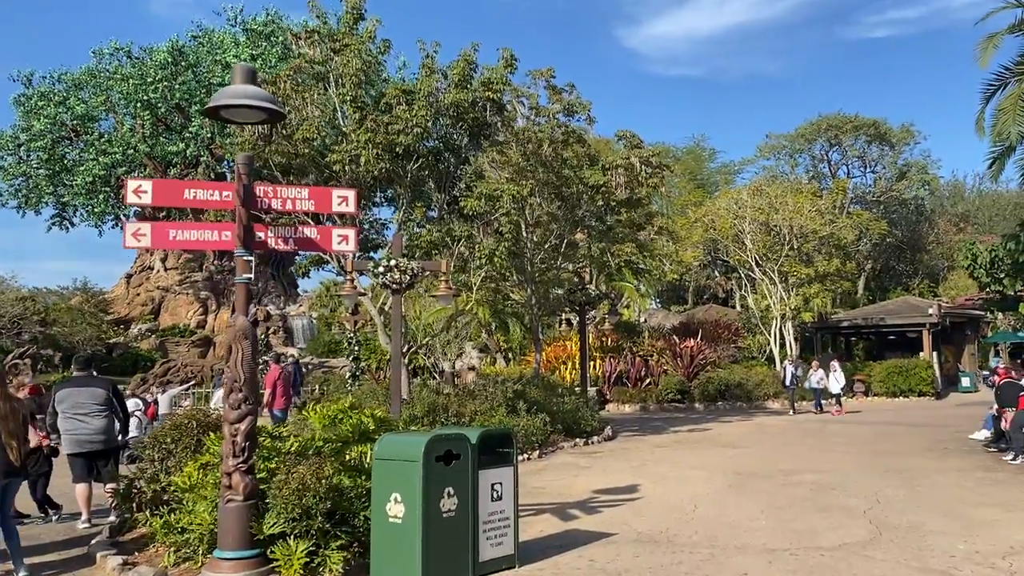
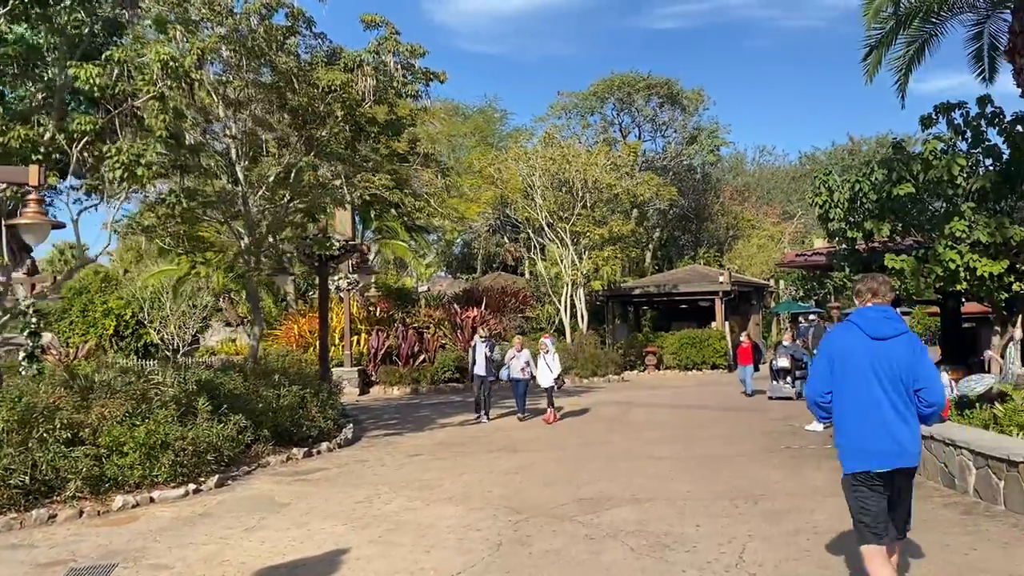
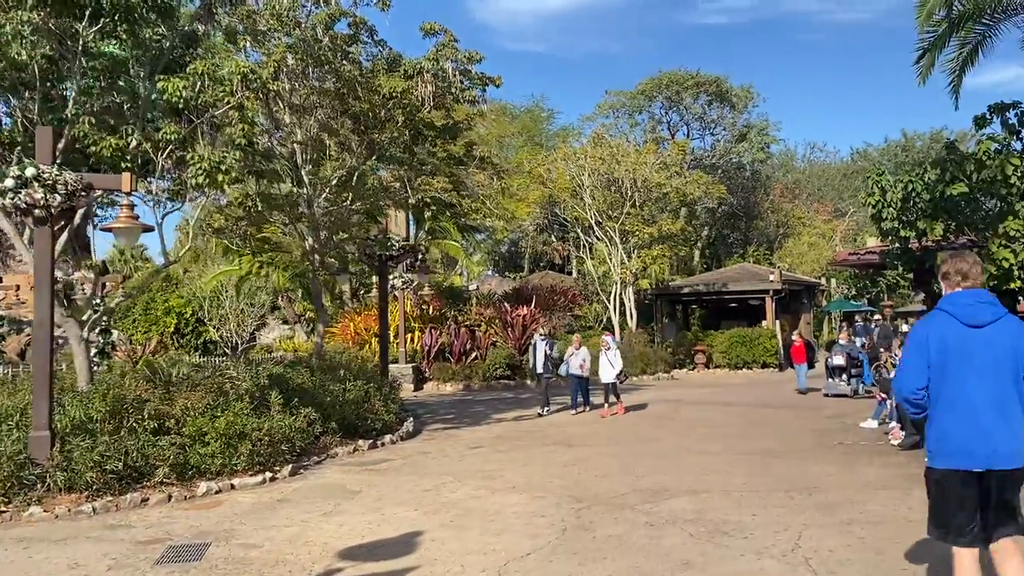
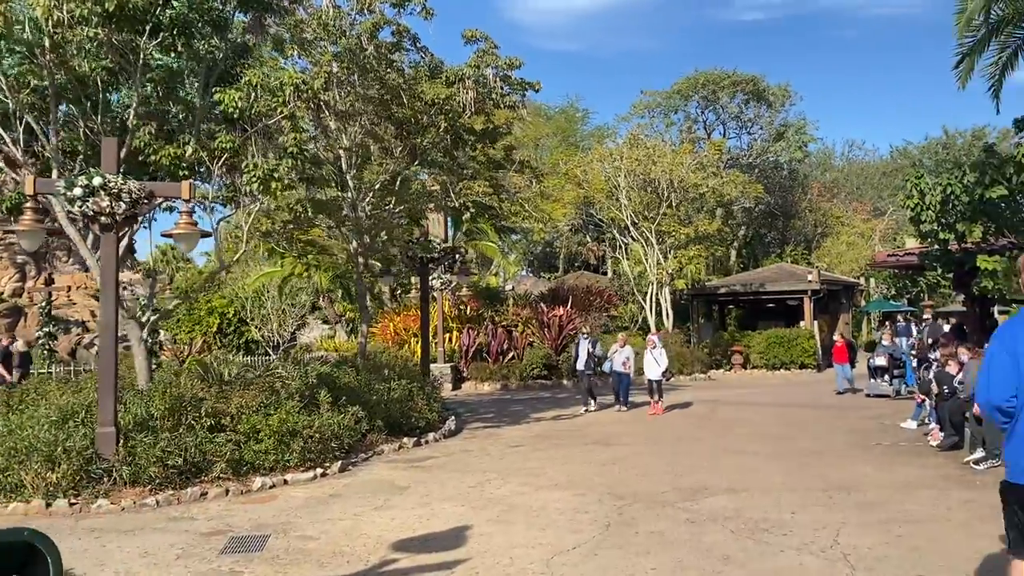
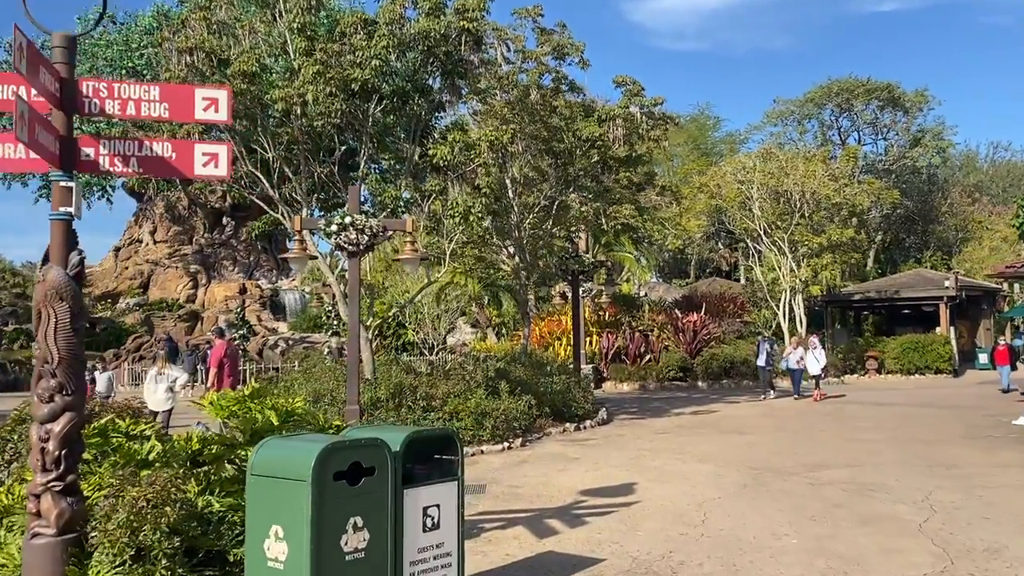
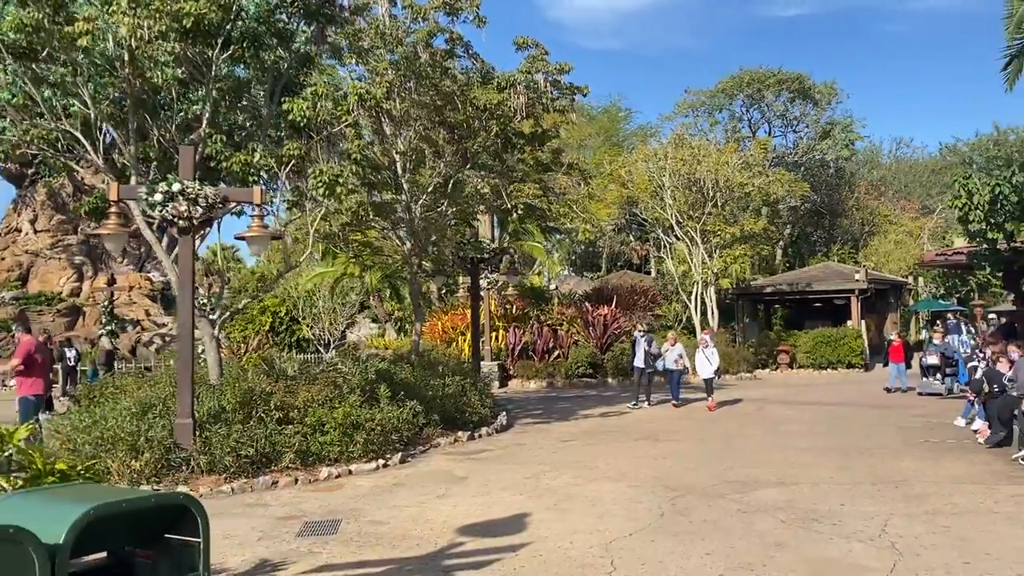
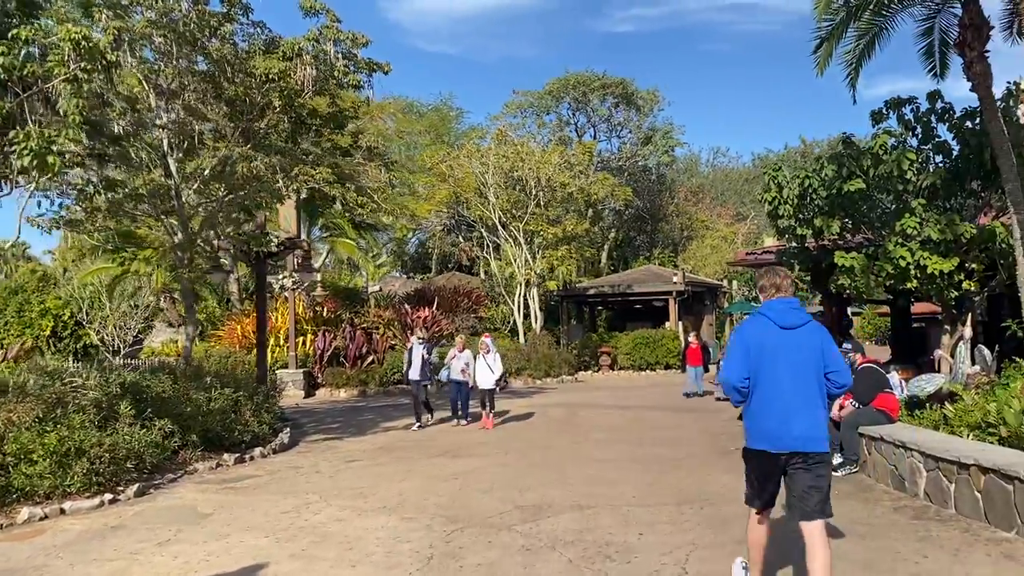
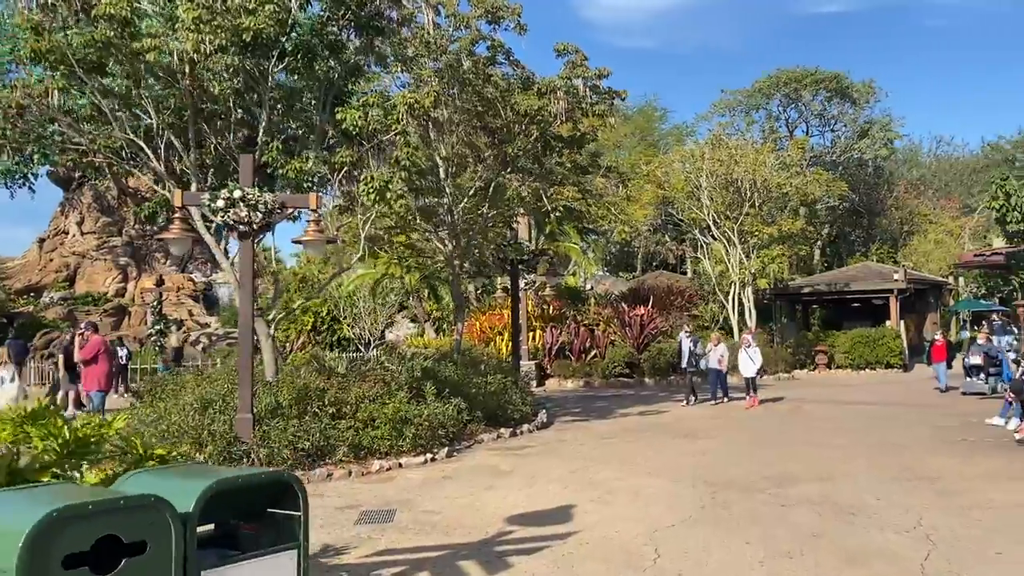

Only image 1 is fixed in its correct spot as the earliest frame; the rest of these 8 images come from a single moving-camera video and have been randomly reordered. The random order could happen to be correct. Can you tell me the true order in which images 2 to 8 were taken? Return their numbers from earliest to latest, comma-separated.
5, 8, 6, 4, 3, 2, 7
